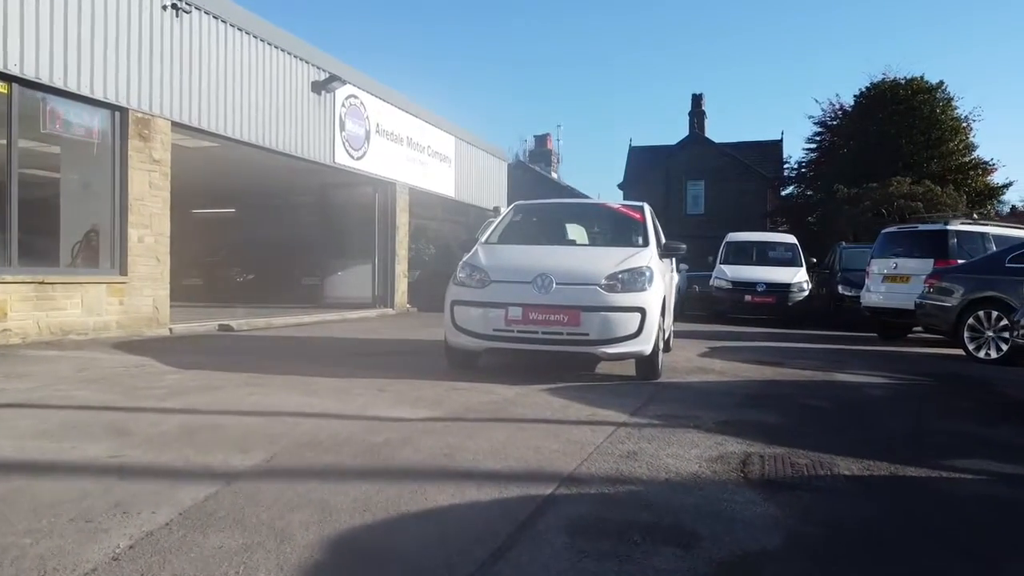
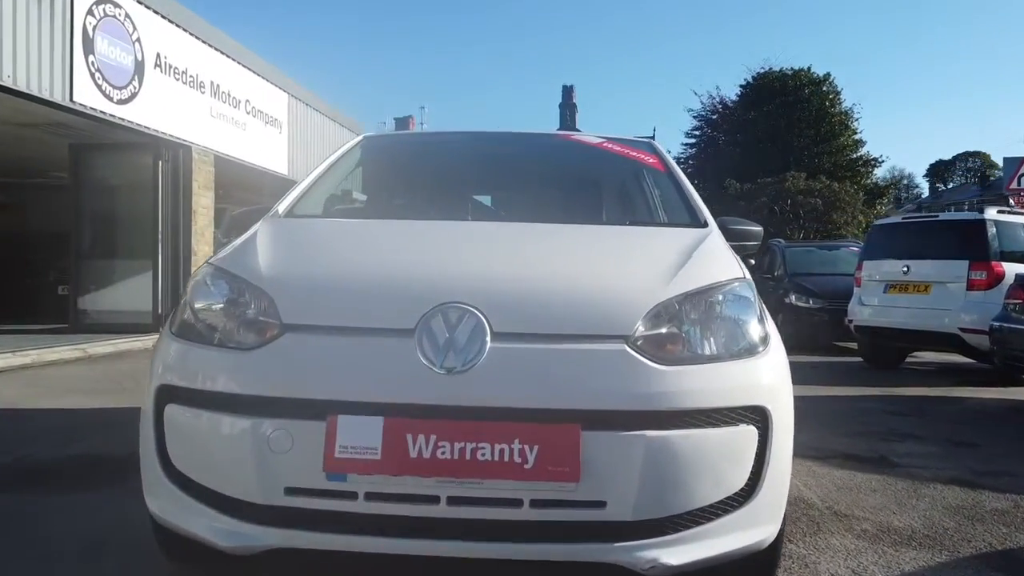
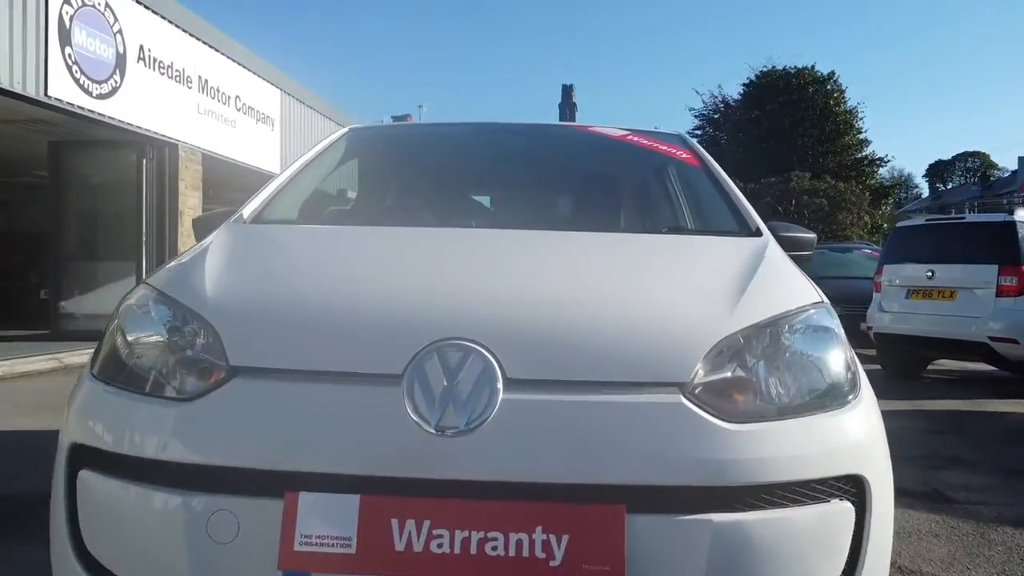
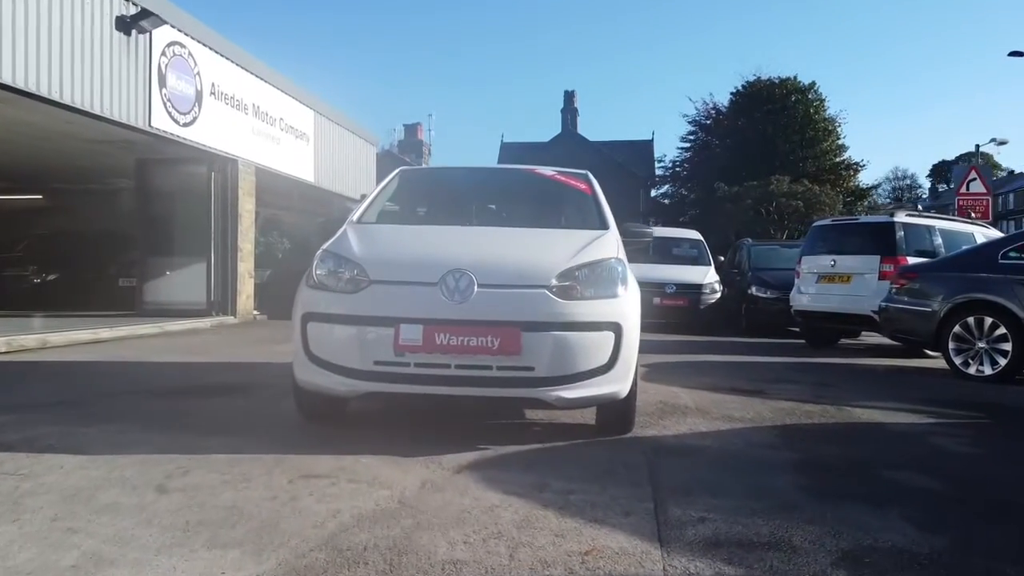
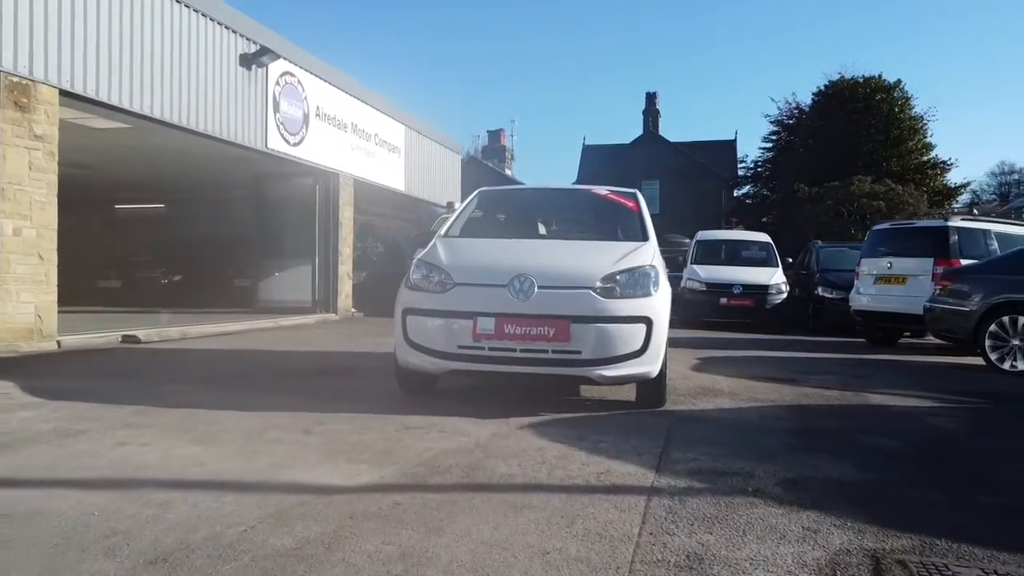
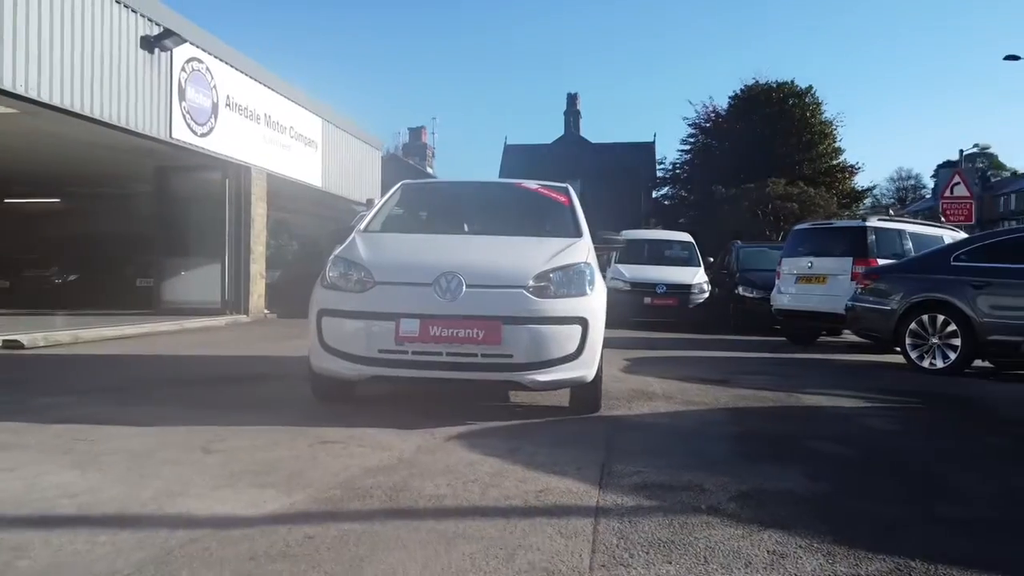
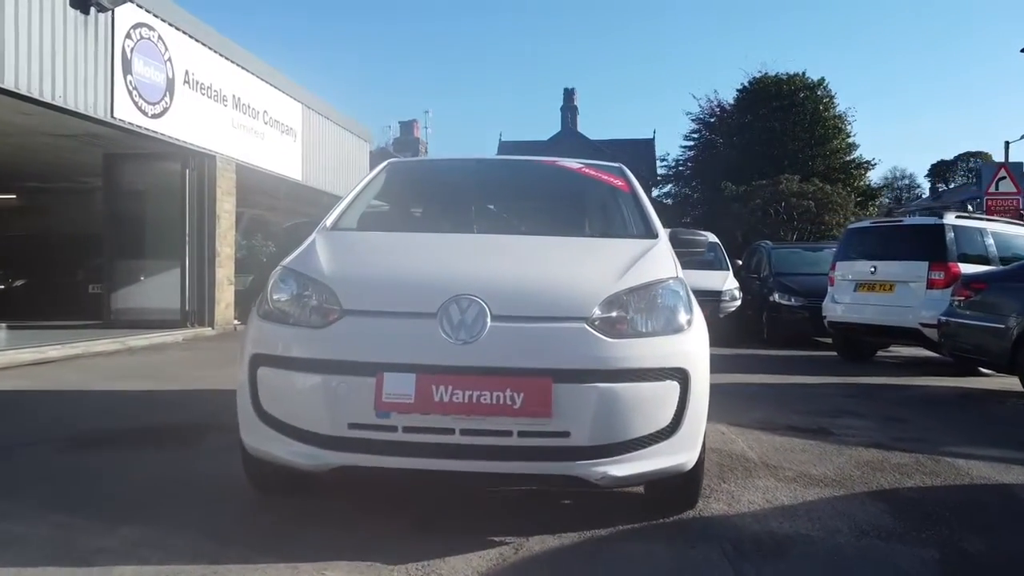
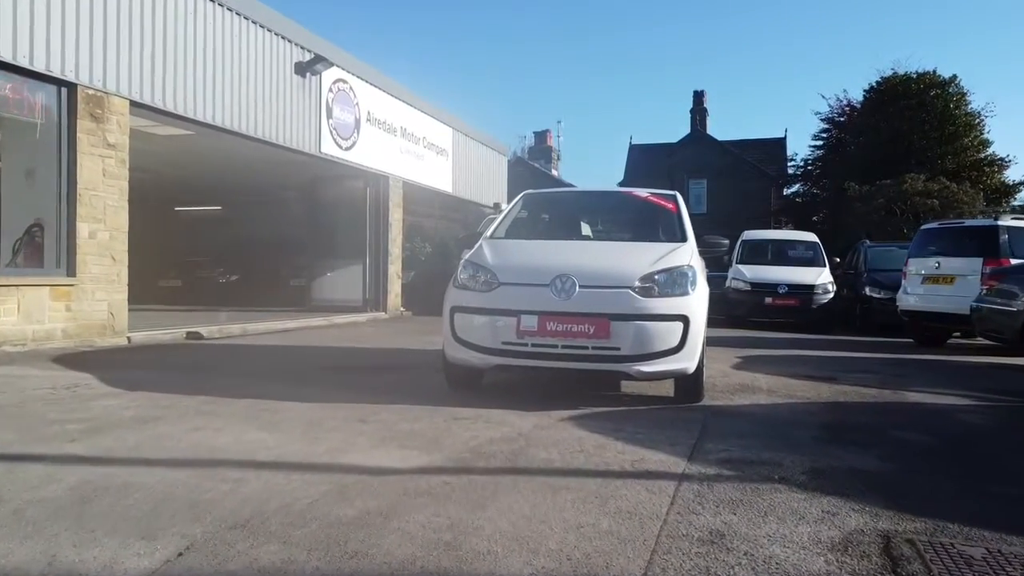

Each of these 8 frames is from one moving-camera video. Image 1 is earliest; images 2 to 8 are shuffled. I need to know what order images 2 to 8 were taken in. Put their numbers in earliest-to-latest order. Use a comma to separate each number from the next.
8, 5, 6, 4, 7, 2, 3
